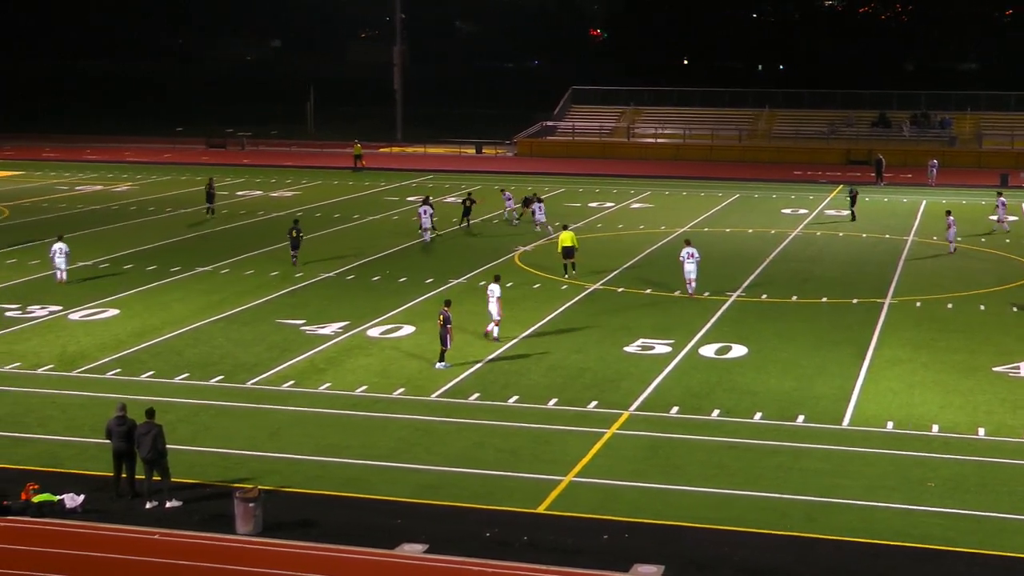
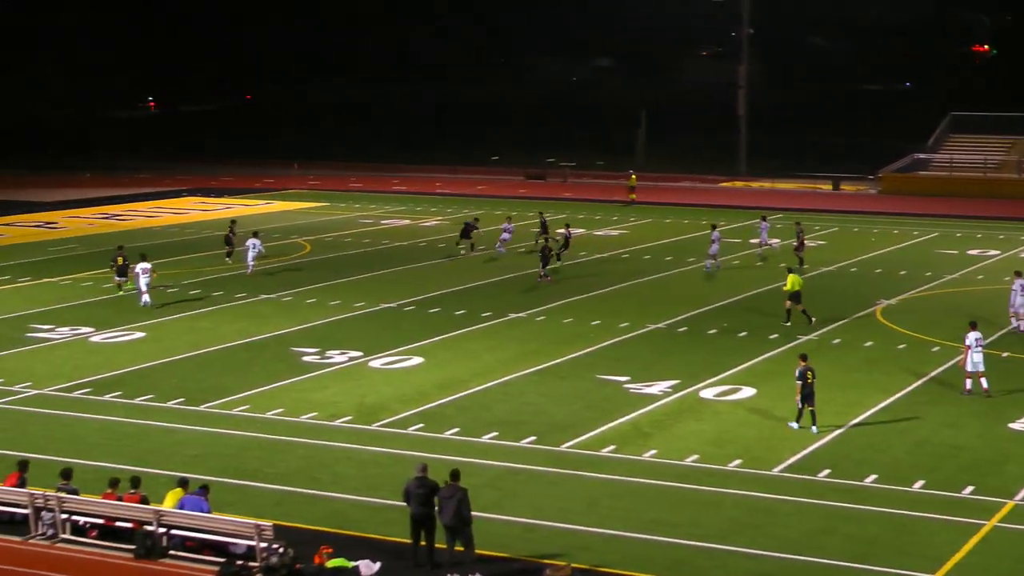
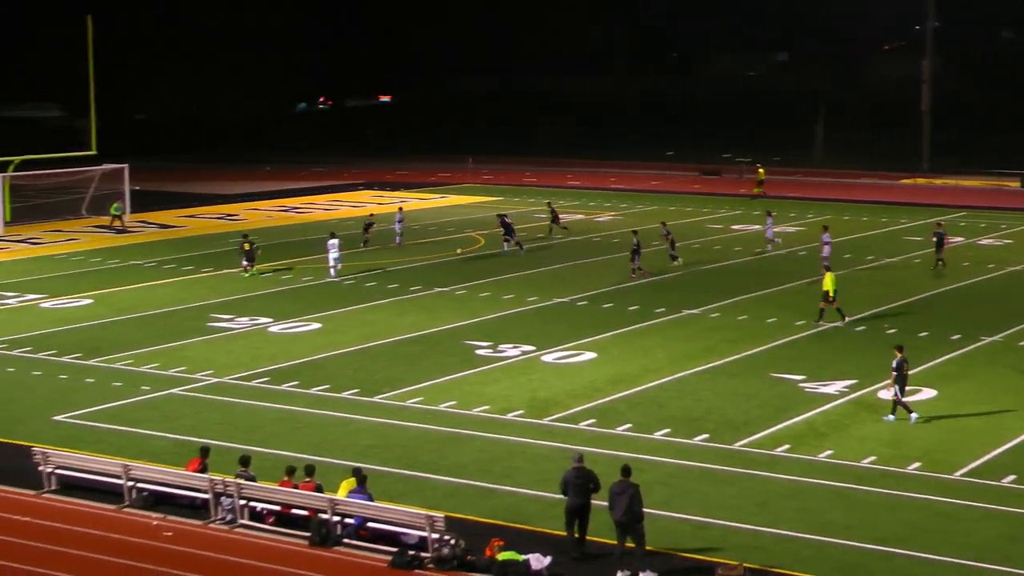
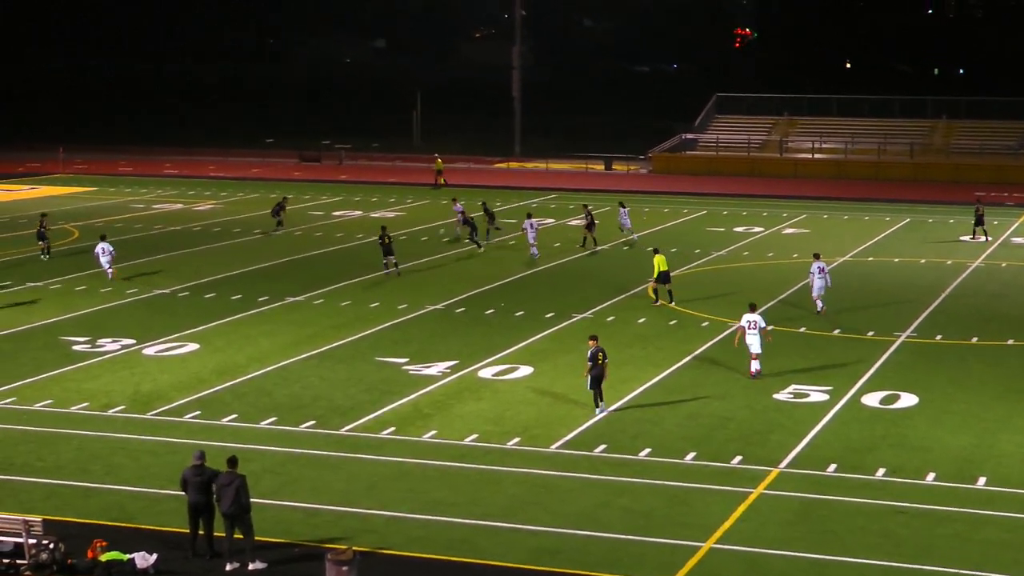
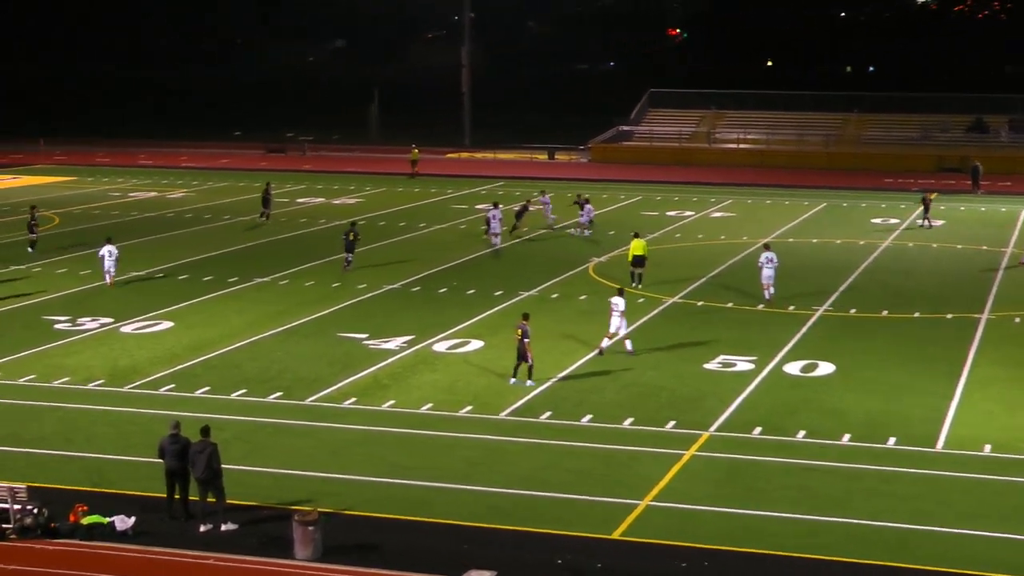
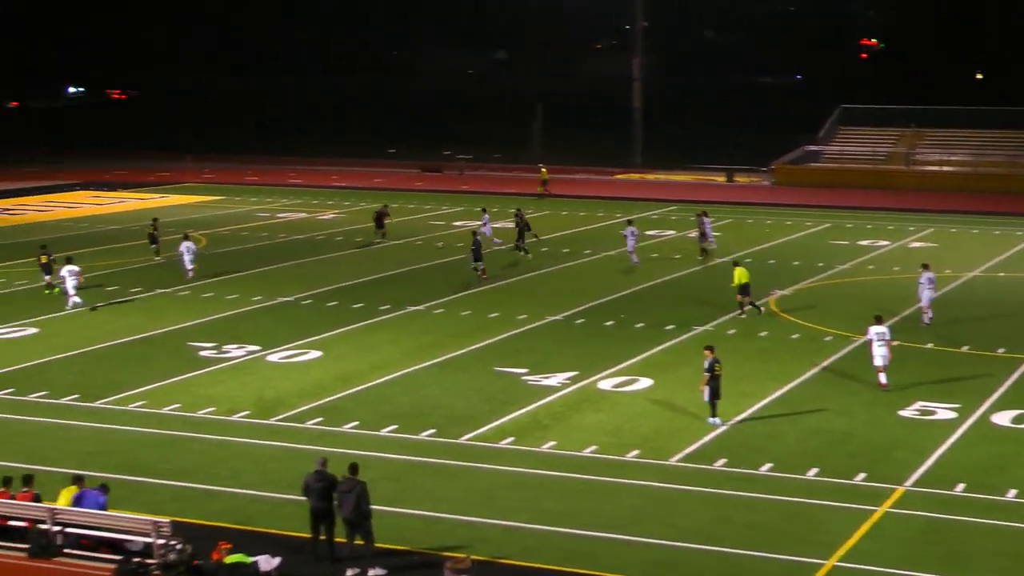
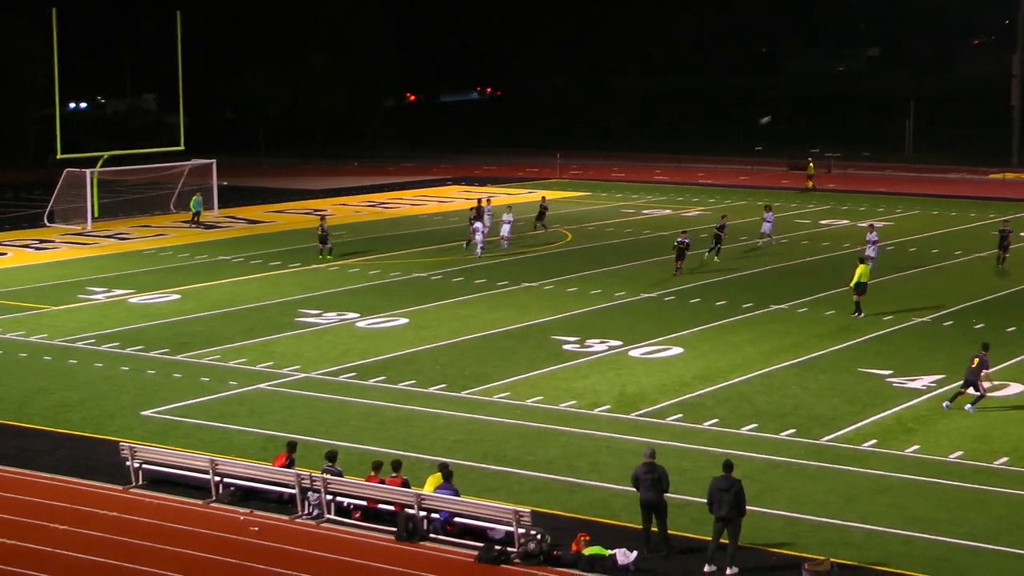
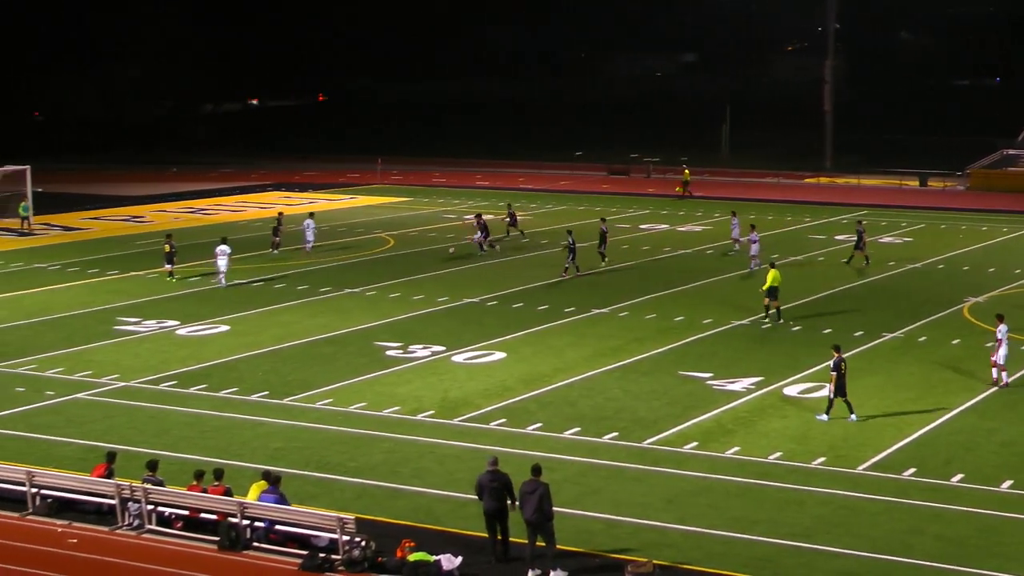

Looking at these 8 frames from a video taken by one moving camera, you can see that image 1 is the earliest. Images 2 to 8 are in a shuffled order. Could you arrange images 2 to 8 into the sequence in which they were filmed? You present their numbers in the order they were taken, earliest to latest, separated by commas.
5, 4, 6, 2, 8, 3, 7
